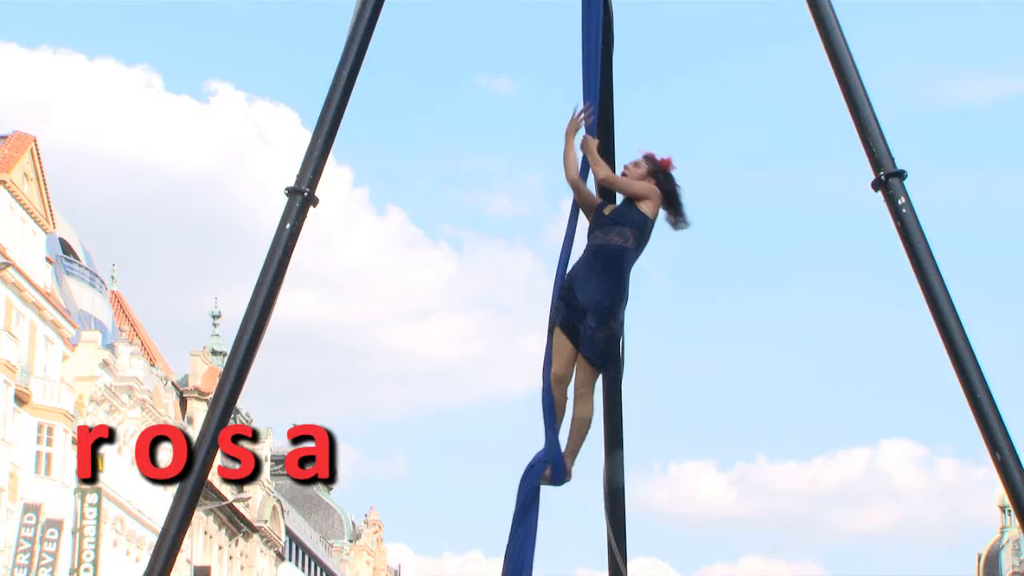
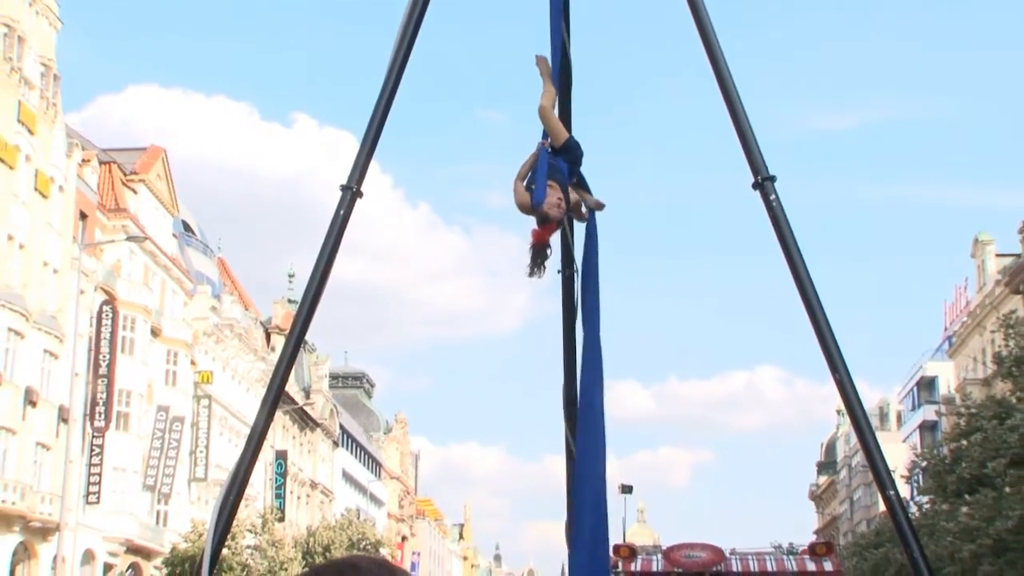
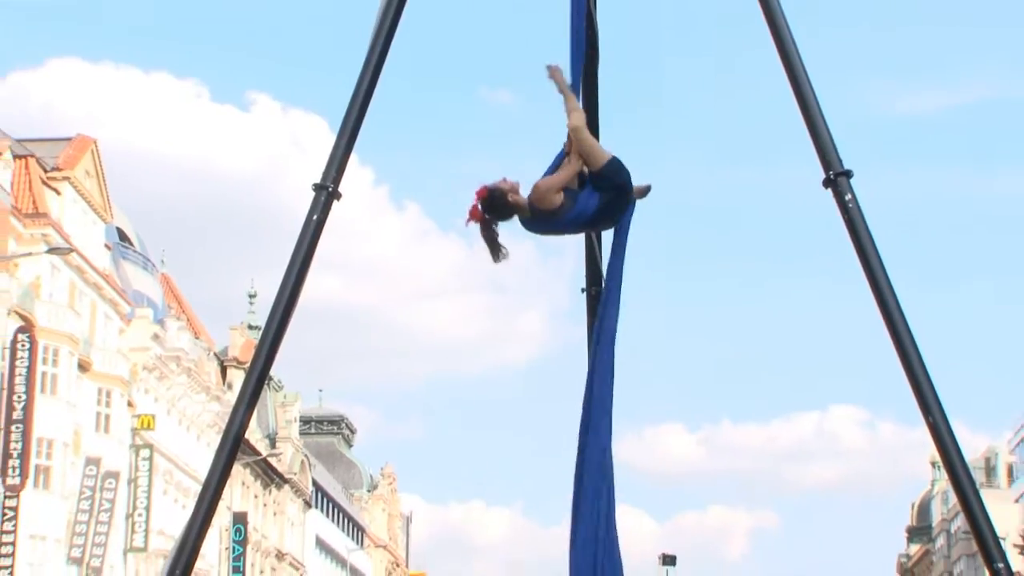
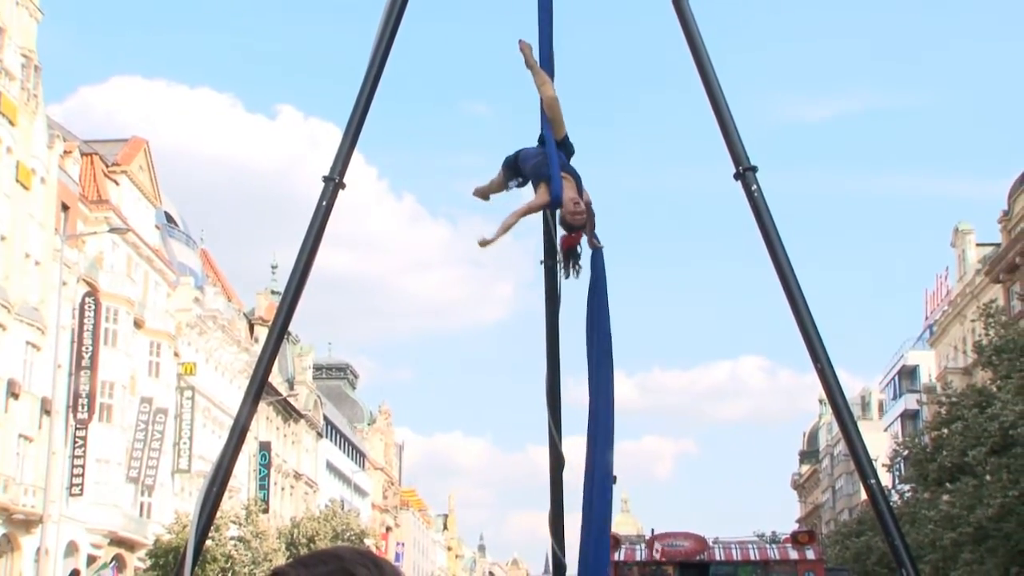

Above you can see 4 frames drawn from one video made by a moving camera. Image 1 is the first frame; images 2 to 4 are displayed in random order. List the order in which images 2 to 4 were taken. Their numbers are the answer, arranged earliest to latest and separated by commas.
3, 2, 4
